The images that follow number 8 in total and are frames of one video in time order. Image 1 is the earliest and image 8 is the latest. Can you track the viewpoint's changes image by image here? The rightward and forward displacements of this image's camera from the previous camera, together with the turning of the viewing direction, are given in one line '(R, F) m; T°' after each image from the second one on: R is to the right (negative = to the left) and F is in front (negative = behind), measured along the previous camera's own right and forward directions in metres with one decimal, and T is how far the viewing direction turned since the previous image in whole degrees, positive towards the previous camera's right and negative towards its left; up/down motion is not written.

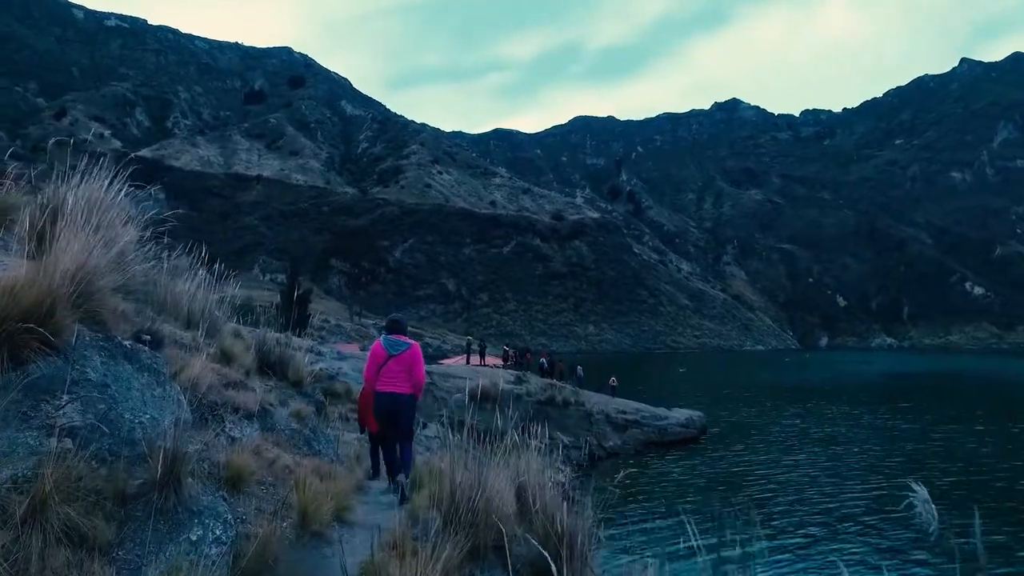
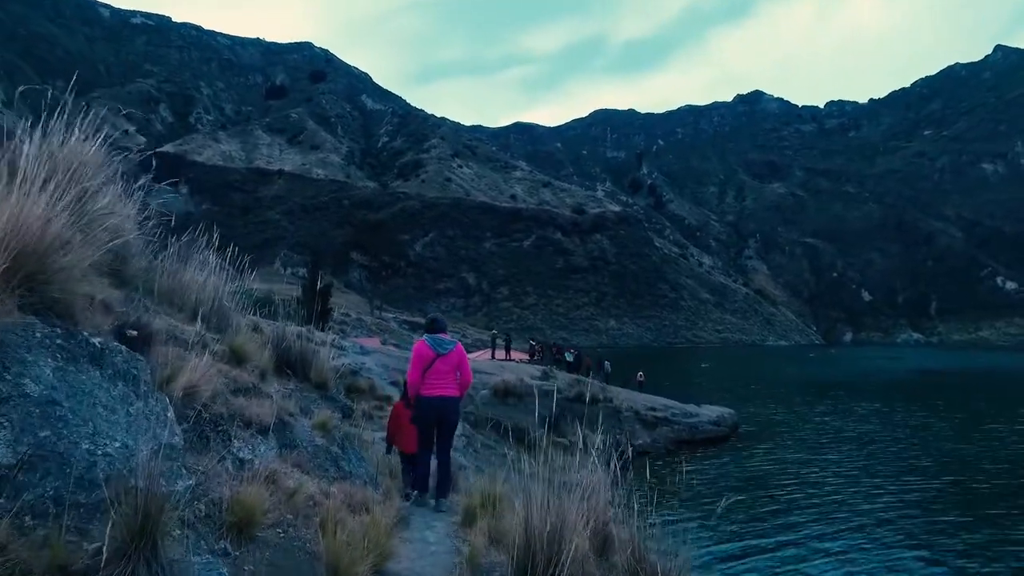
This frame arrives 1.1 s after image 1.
(-0.2, +0.7) m; -2°
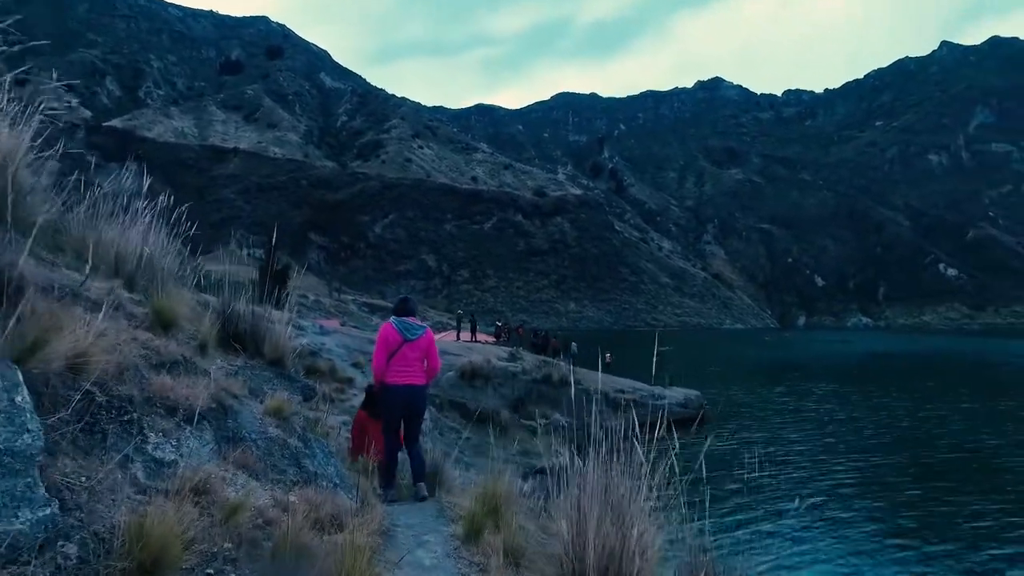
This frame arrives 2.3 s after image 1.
(-0.2, +0.7) m; +3°
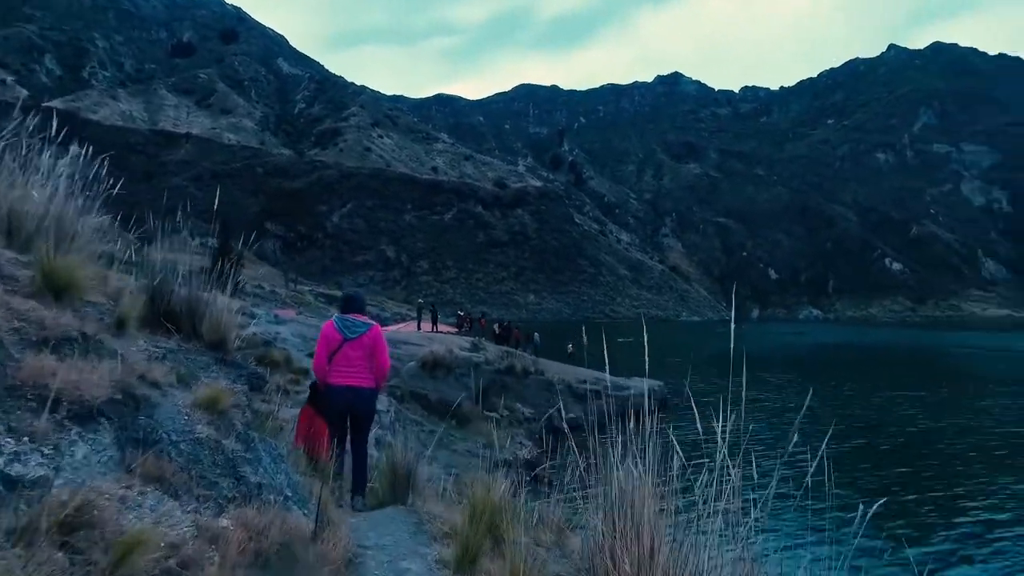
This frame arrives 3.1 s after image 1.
(-0.1, +0.5) m; +3°
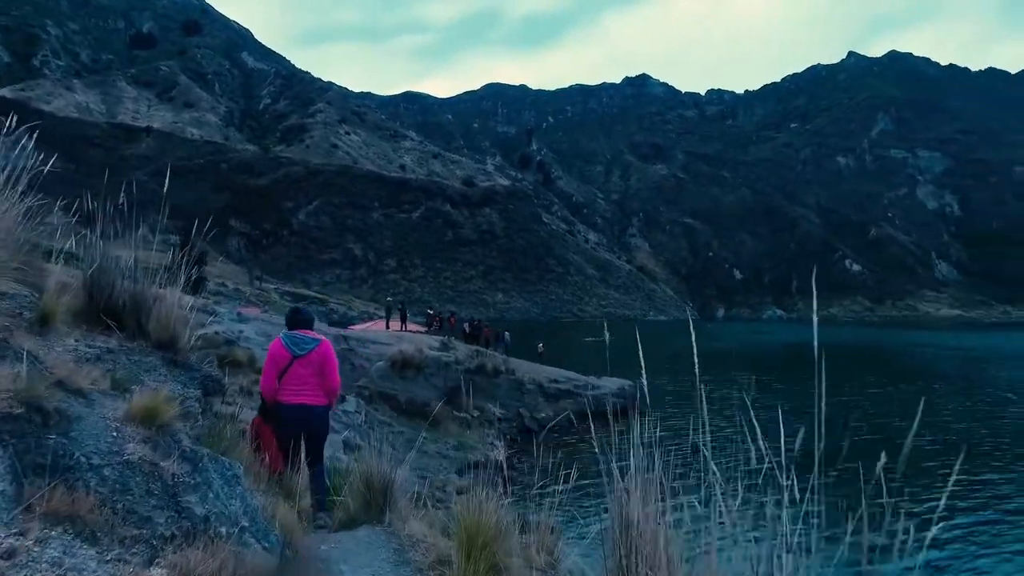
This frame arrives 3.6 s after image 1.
(-0.1, +0.3) m; +3°
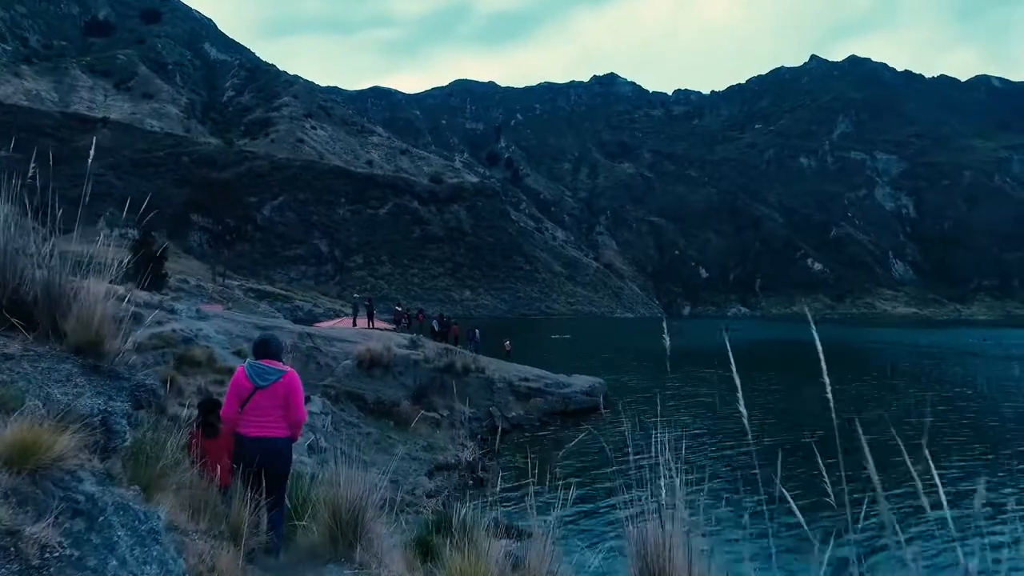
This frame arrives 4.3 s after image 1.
(-0.1, +0.4) m; +3°
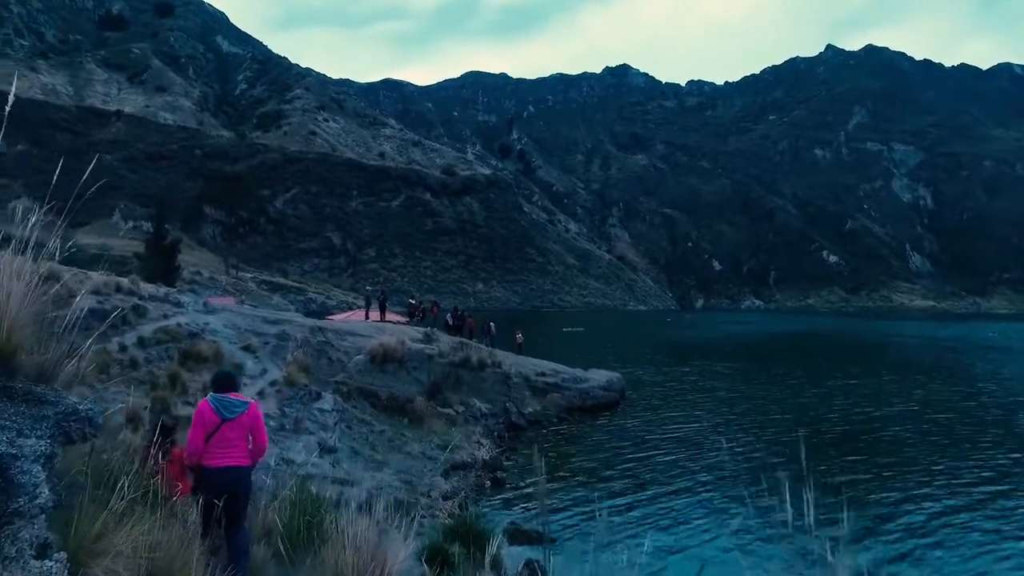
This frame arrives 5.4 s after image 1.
(-0.1, +0.6) m; -1°
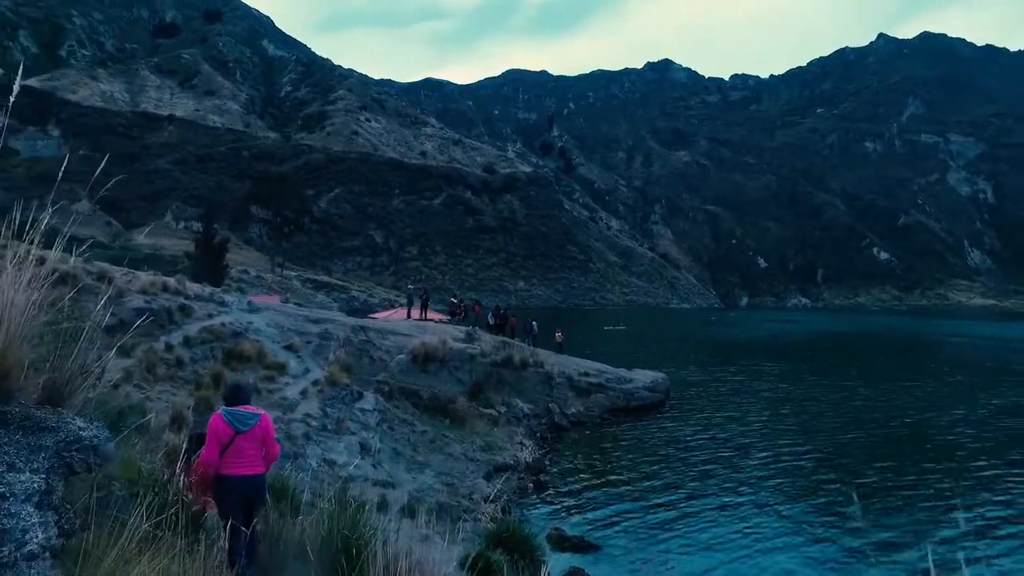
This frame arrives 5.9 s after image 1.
(-0.1, +0.3) m; -3°
